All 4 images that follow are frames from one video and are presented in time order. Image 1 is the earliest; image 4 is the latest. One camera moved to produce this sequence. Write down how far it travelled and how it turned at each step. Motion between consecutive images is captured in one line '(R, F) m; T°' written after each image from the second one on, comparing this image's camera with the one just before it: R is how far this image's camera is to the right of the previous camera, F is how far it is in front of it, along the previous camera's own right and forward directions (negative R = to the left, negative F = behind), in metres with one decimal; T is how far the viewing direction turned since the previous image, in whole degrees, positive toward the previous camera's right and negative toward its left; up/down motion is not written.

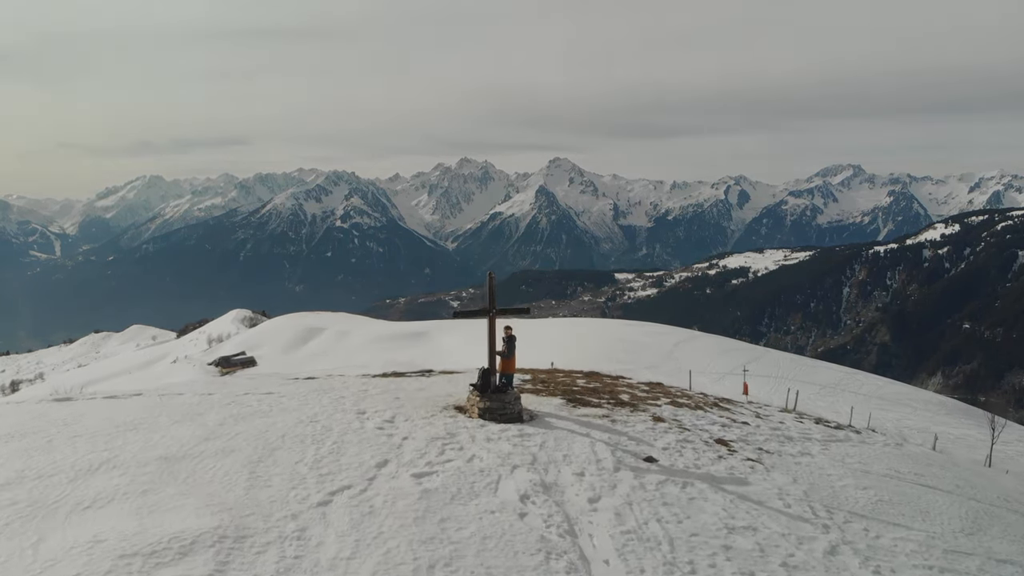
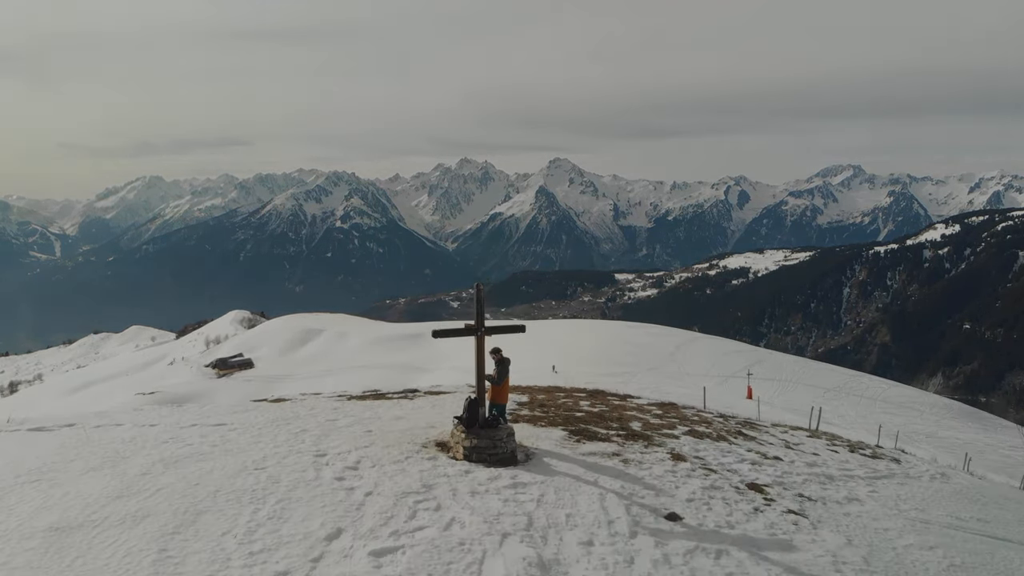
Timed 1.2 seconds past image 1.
(+0.1, +1.2) m; 0°
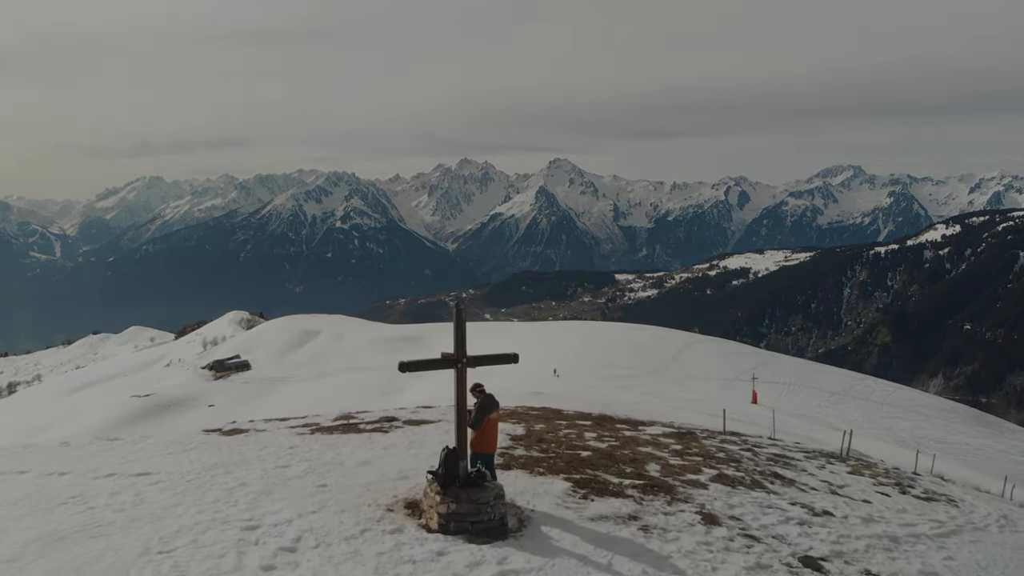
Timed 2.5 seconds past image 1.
(+0.1, +1.3) m; 0°
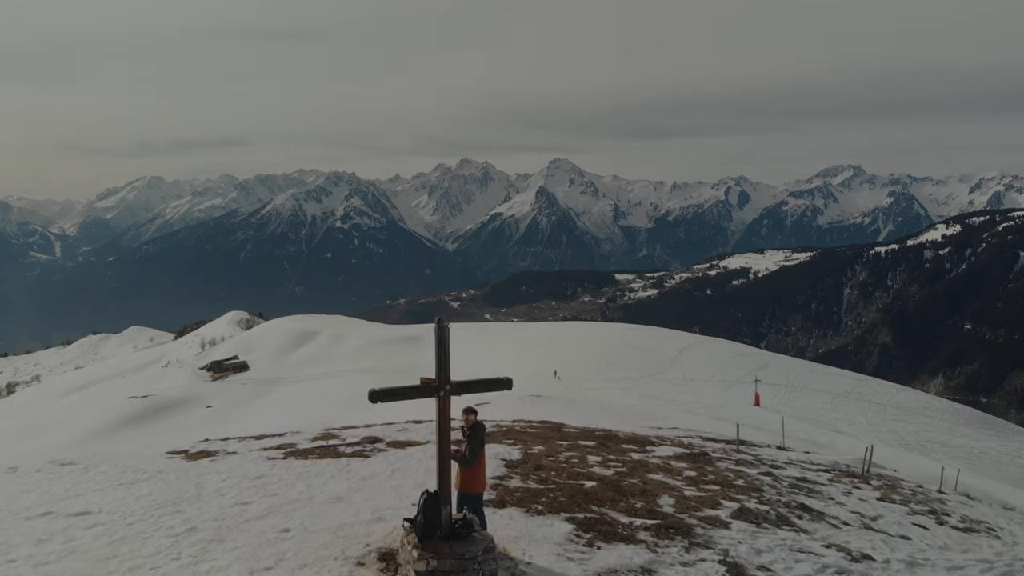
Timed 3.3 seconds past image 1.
(0.0, +0.7) m; 0°
